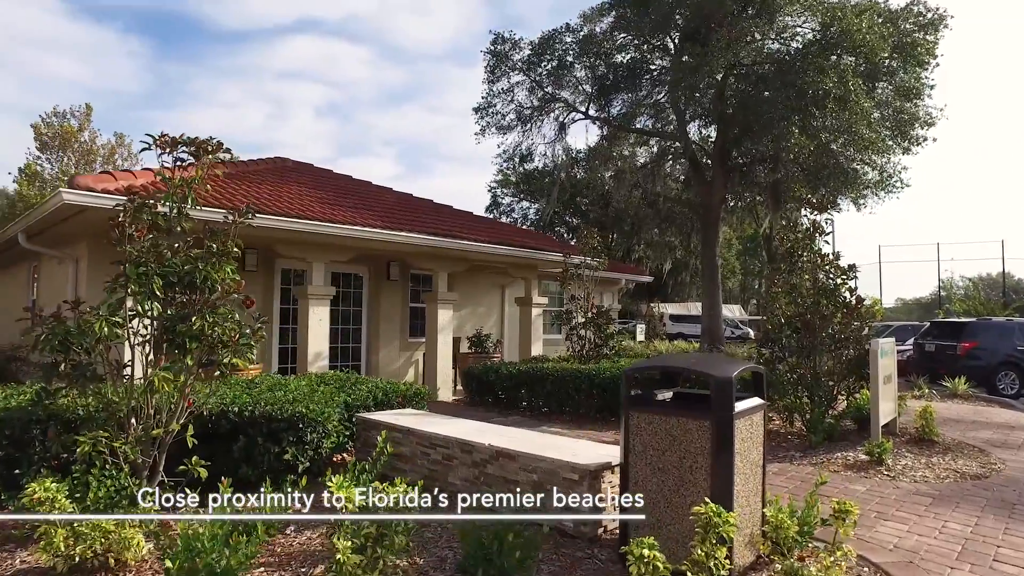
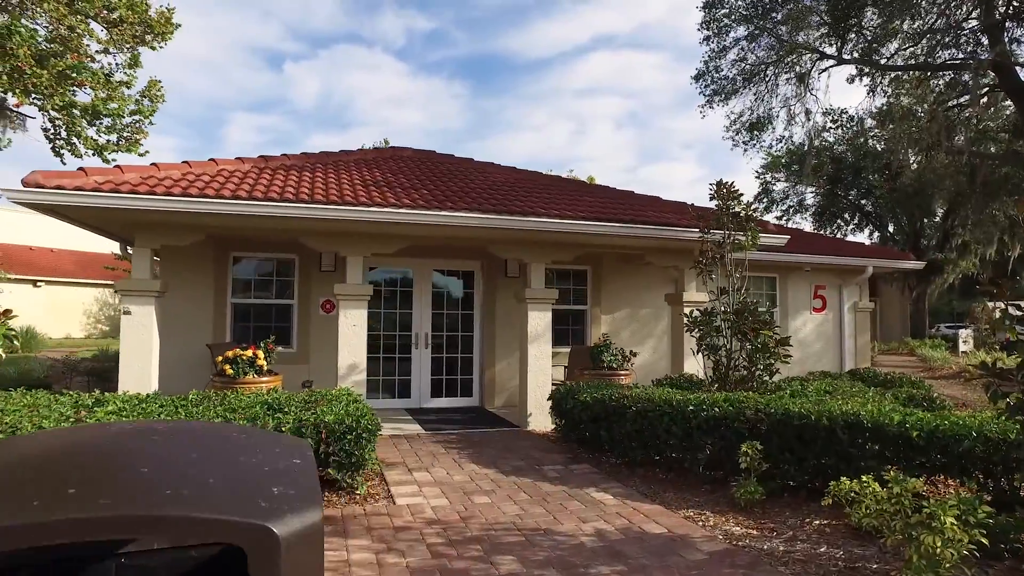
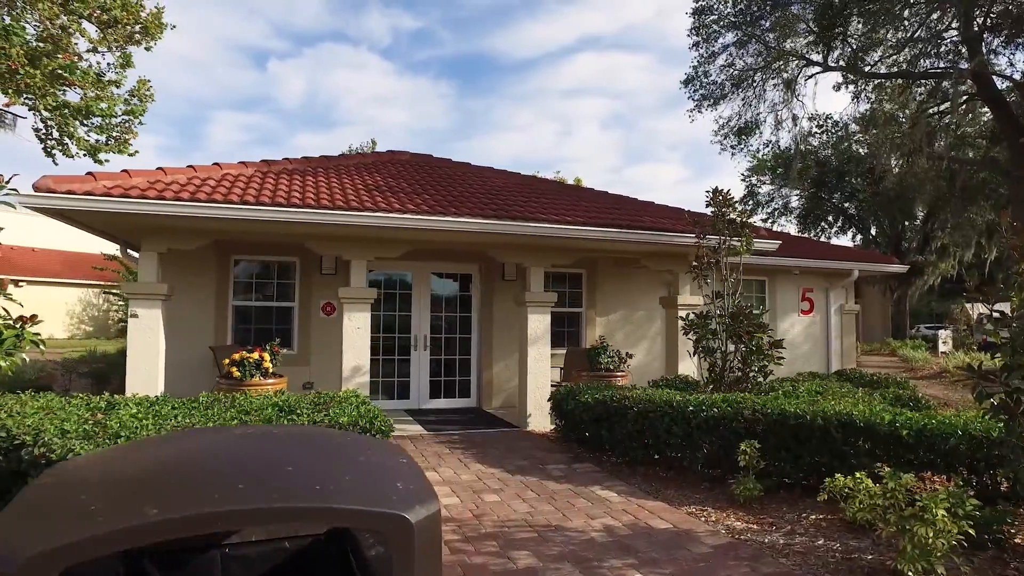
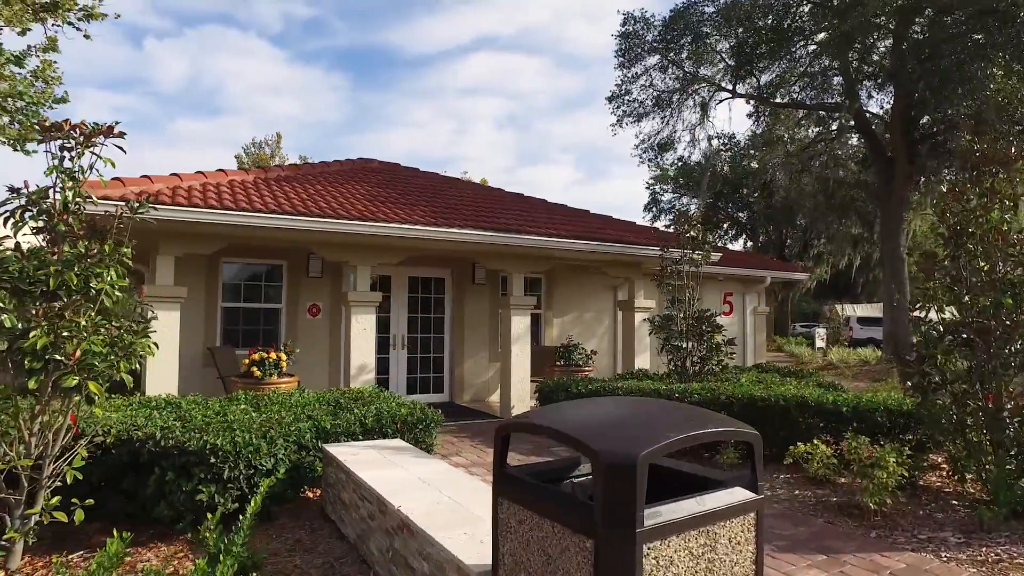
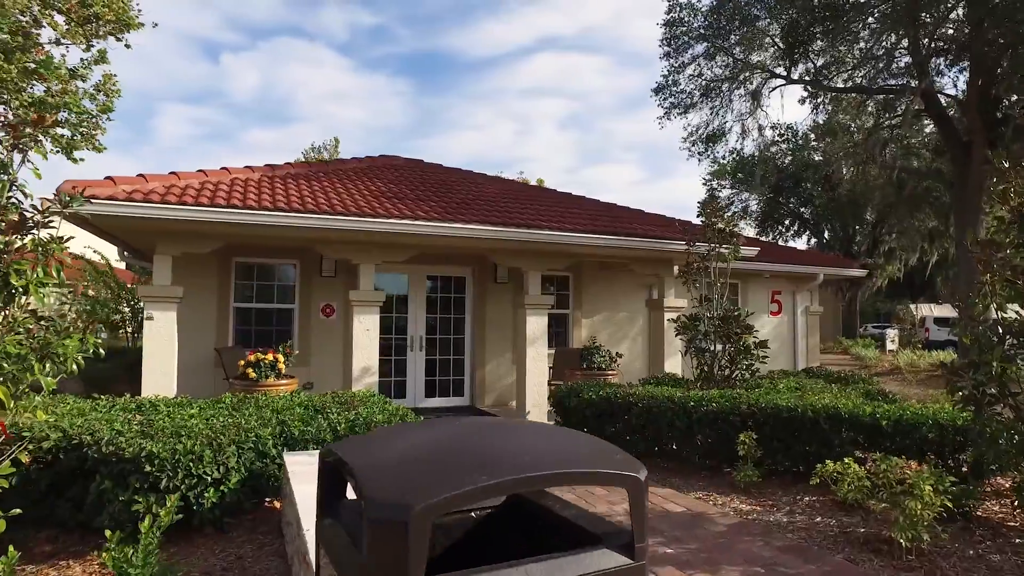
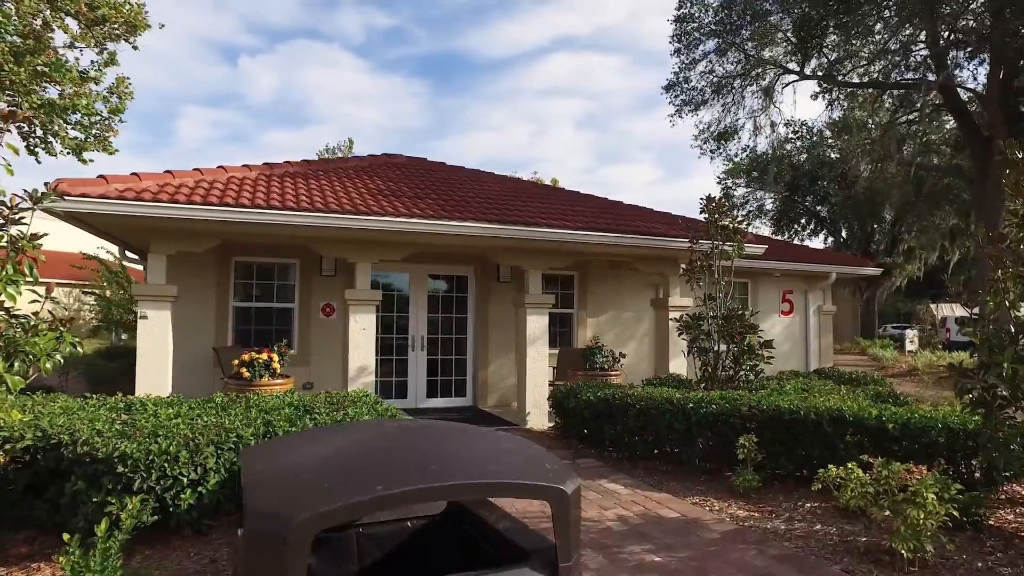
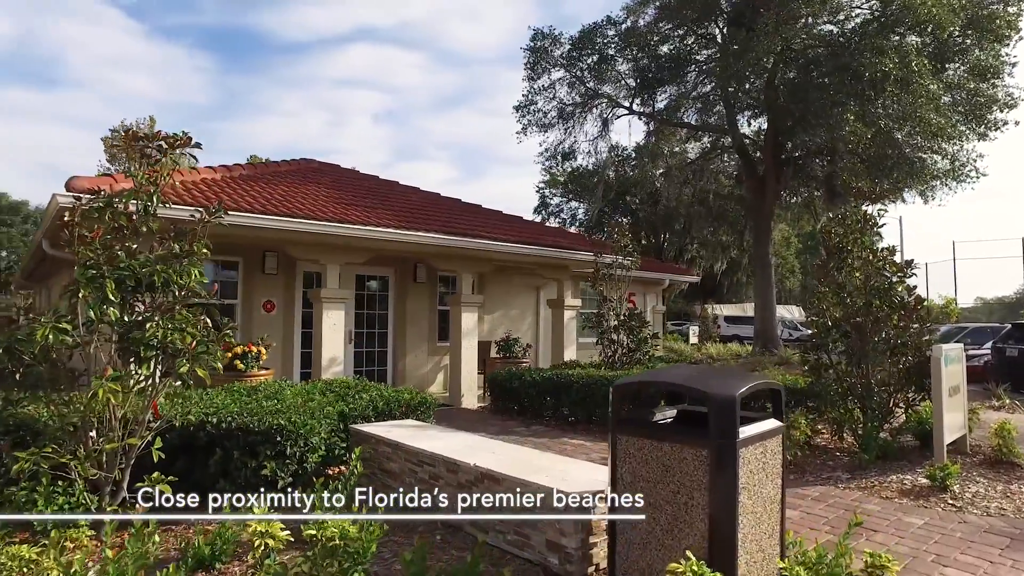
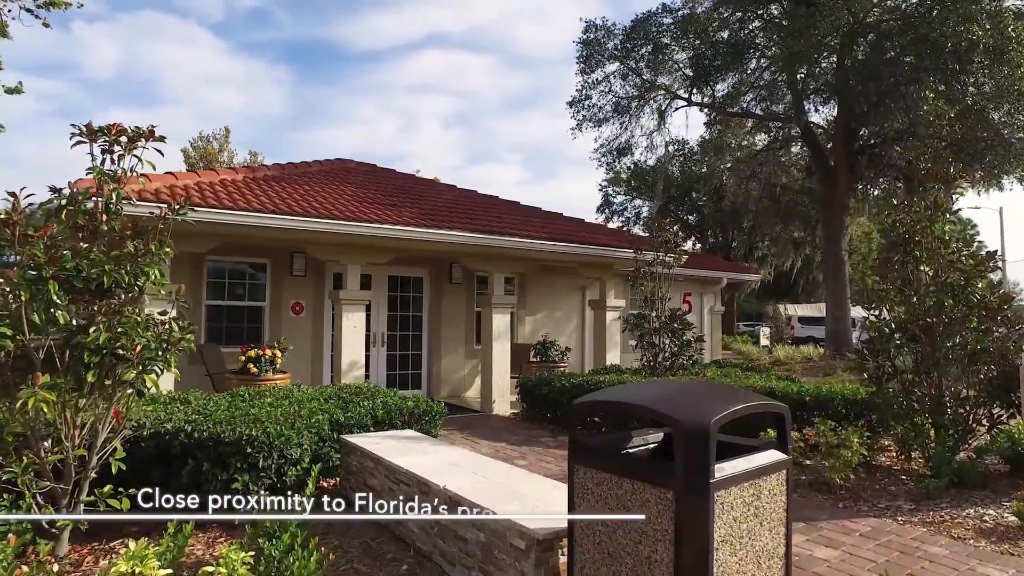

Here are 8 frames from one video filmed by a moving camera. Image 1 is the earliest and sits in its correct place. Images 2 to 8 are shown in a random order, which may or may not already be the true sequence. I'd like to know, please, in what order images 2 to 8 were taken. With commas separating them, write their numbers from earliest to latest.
7, 8, 4, 5, 6, 3, 2
